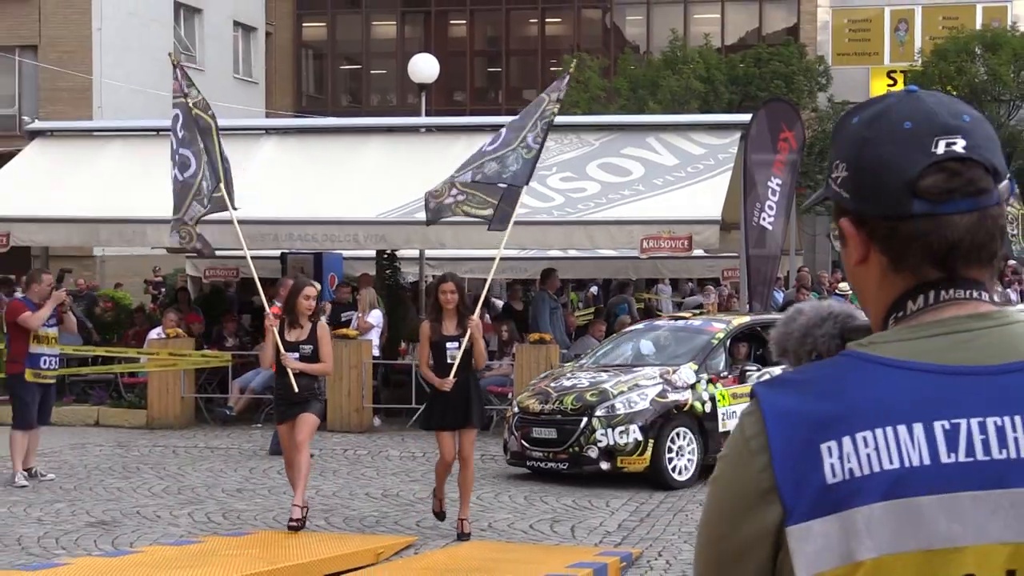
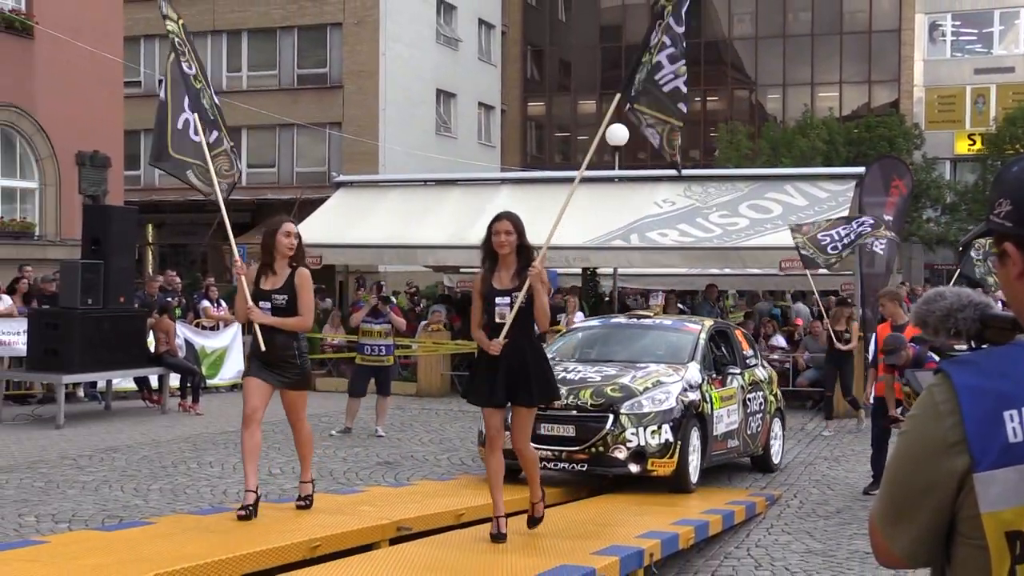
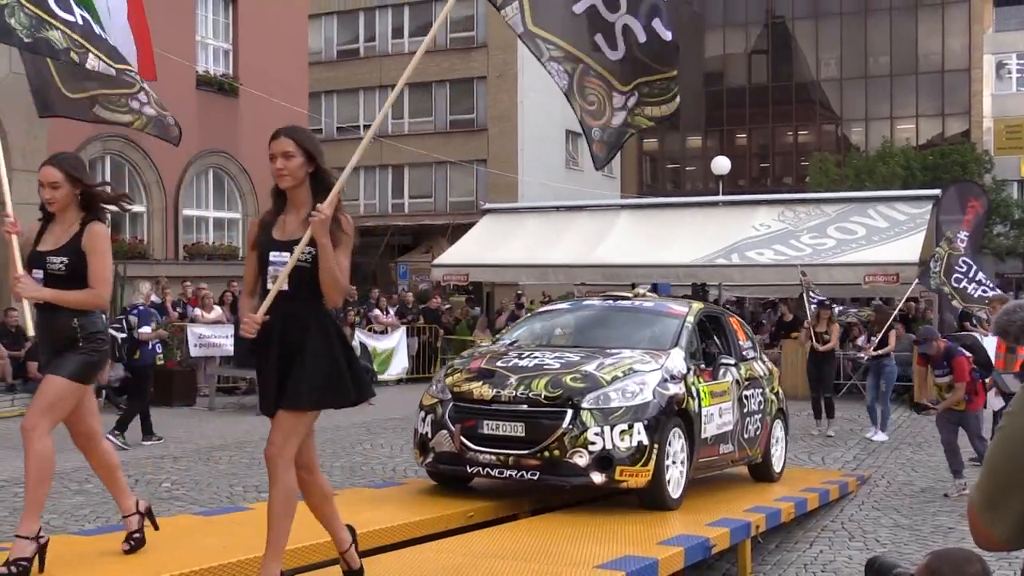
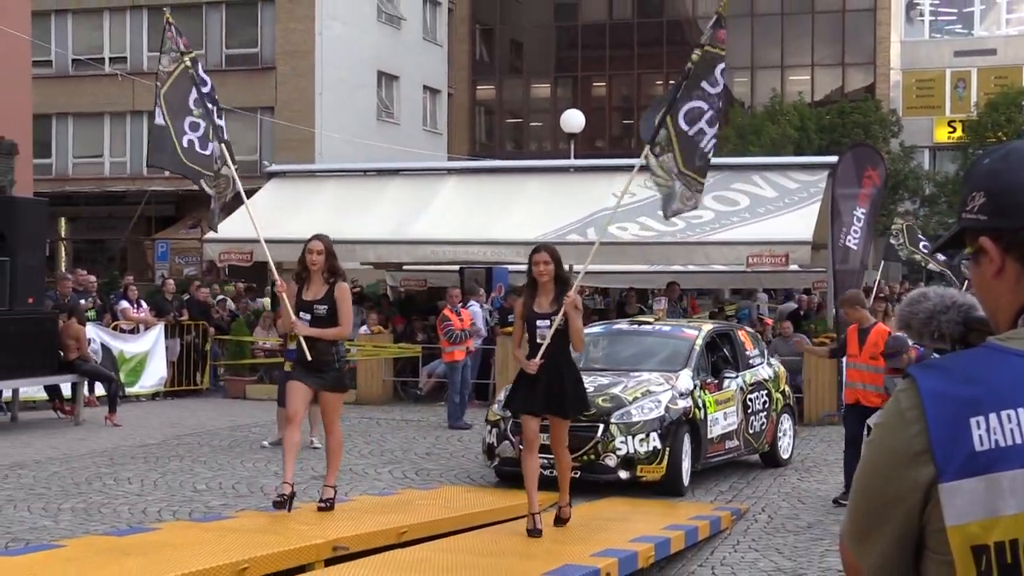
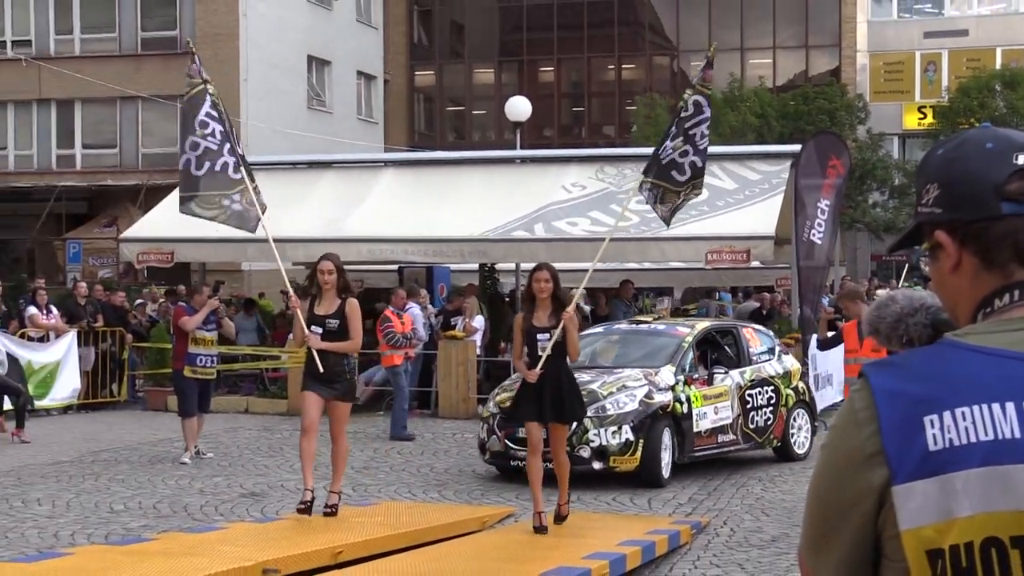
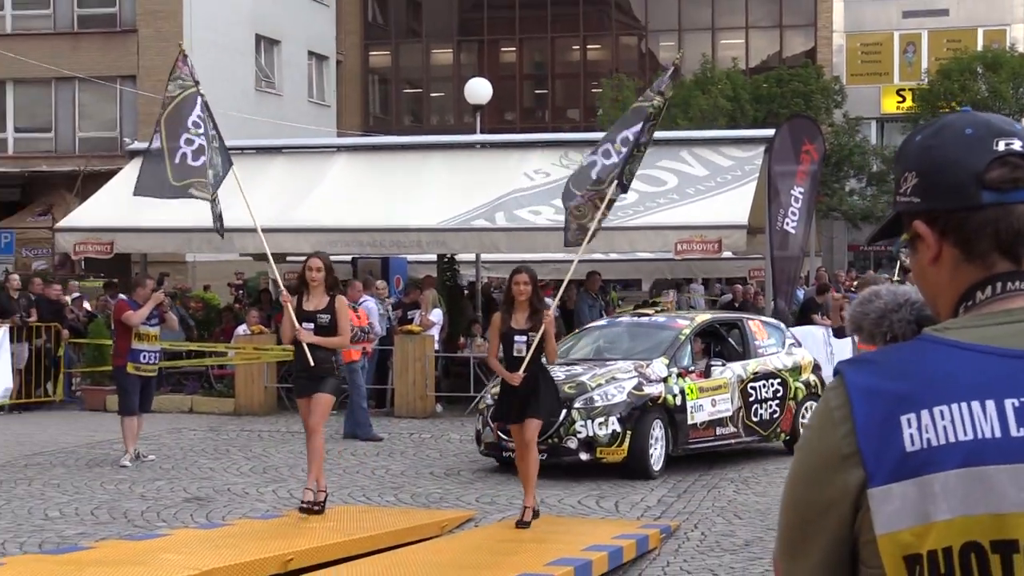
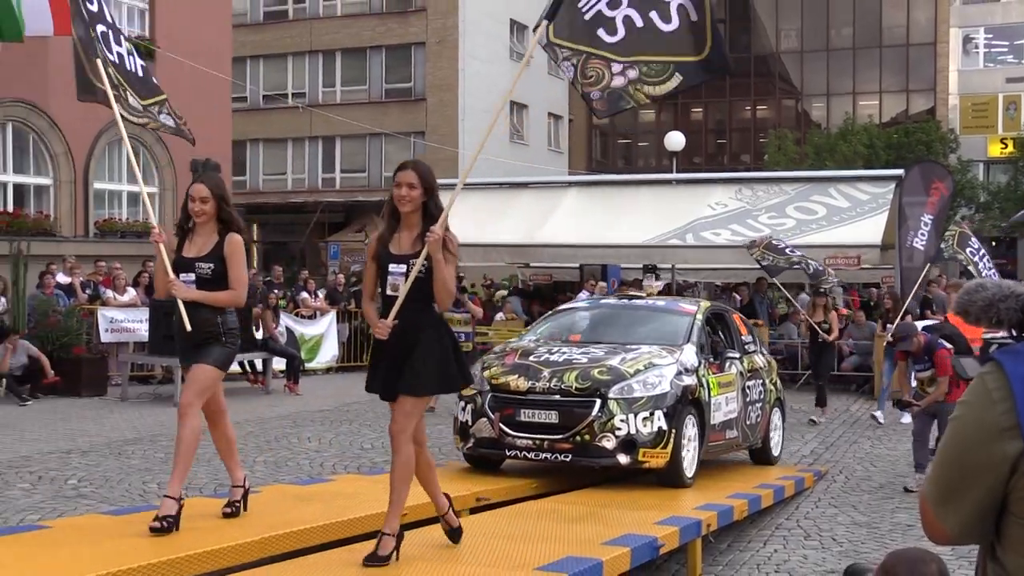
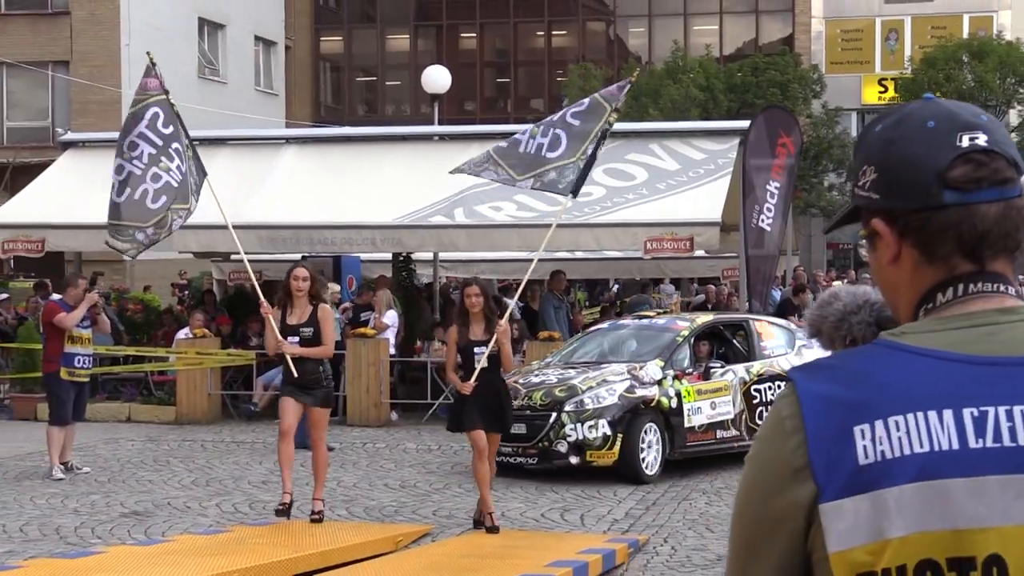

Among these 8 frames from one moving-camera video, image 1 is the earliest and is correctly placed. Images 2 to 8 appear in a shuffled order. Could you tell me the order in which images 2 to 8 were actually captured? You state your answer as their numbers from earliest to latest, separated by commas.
8, 6, 5, 4, 2, 7, 3
